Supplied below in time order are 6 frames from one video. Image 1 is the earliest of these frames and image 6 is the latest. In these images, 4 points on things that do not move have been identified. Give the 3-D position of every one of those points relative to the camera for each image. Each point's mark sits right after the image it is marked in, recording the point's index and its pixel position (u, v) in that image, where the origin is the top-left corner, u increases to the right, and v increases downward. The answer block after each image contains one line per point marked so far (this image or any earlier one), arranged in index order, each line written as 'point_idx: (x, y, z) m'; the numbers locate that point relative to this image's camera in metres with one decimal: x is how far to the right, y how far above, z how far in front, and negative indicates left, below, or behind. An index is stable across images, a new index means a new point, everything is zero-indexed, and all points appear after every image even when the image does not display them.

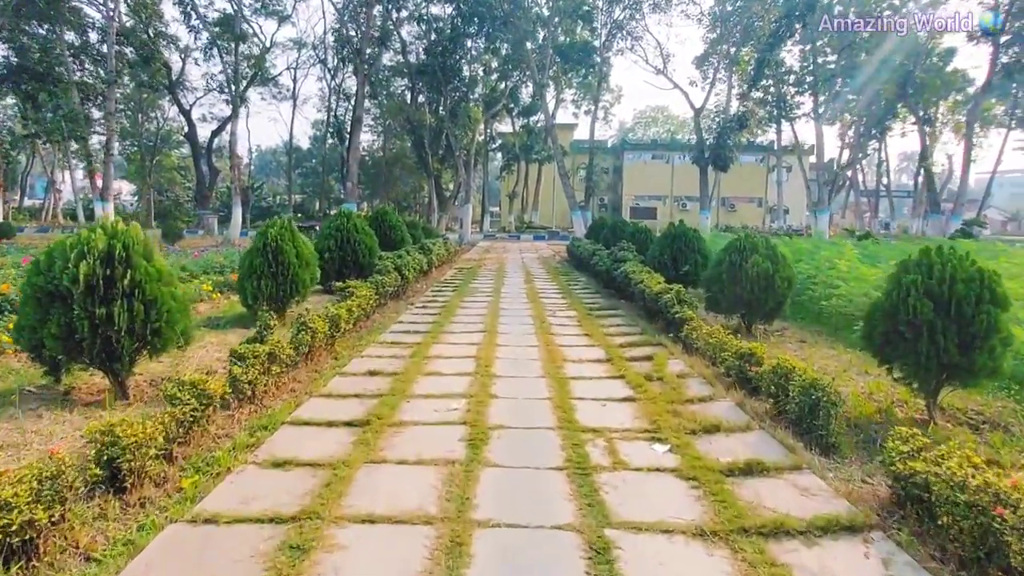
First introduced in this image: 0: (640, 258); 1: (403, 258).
0: (+1.9, +0.4, +9.0) m
1: (-1.6, +0.5, +8.9) m
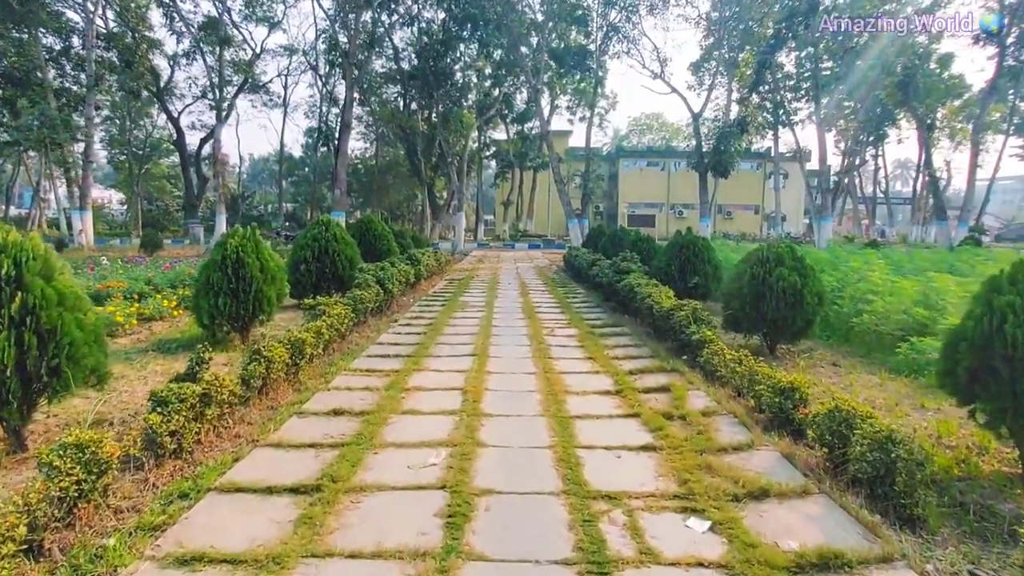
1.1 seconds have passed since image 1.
0: (+1.8, +0.3, +8.3) m
1: (-1.7, +0.3, +8.2) m
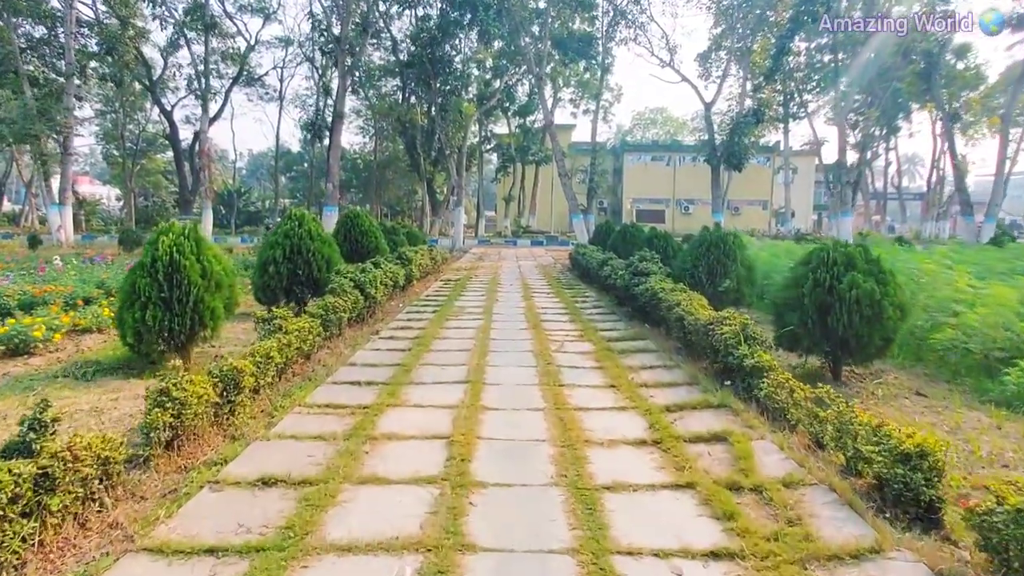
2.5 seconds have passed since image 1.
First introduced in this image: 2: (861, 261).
0: (+1.8, +0.2, +7.2) m
1: (-1.7, +0.2, +7.1) m
2: (+2.4, +0.2, +4.3) m
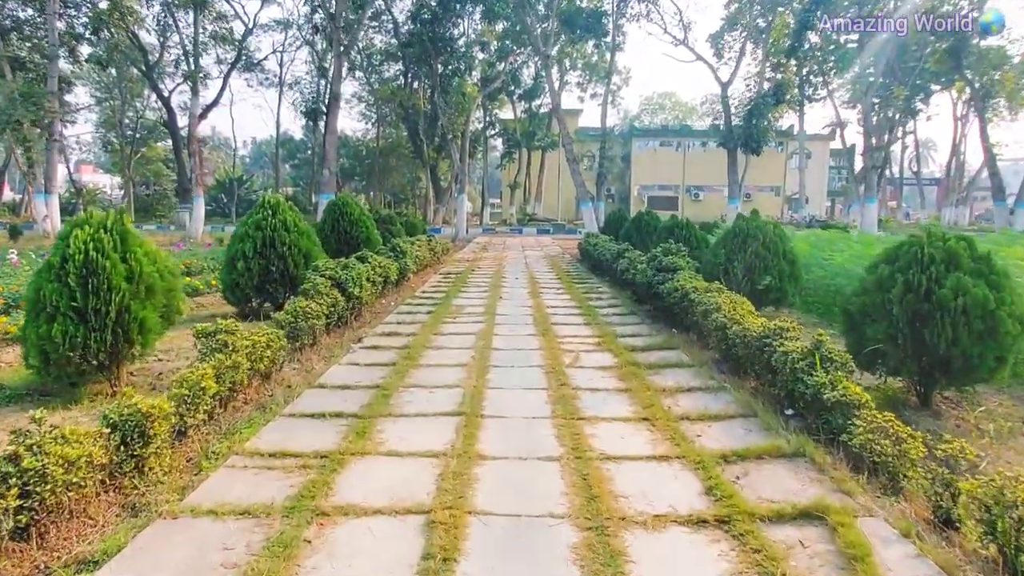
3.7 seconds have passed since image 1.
0: (+1.9, +0.2, +6.2) m
1: (-1.6, +0.2, +6.2) m
2: (+2.5, +0.2, +3.3) m
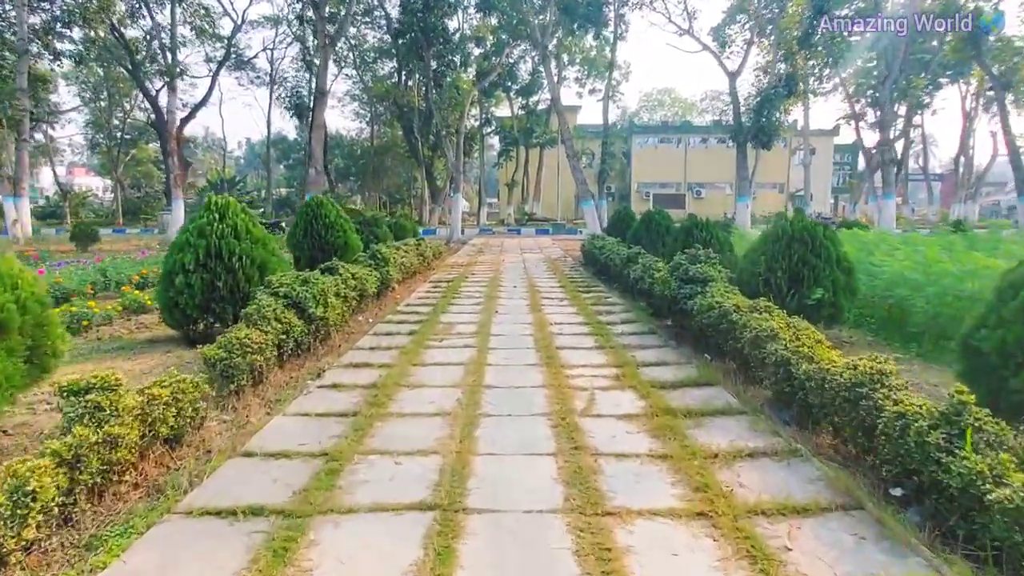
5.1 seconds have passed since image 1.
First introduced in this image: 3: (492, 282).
0: (+1.8, +0.1, +5.2) m
1: (-1.6, +0.1, +5.2) m
2: (+2.4, 0.0, +2.3) m
3: (-0.3, +0.1, +9.3) m
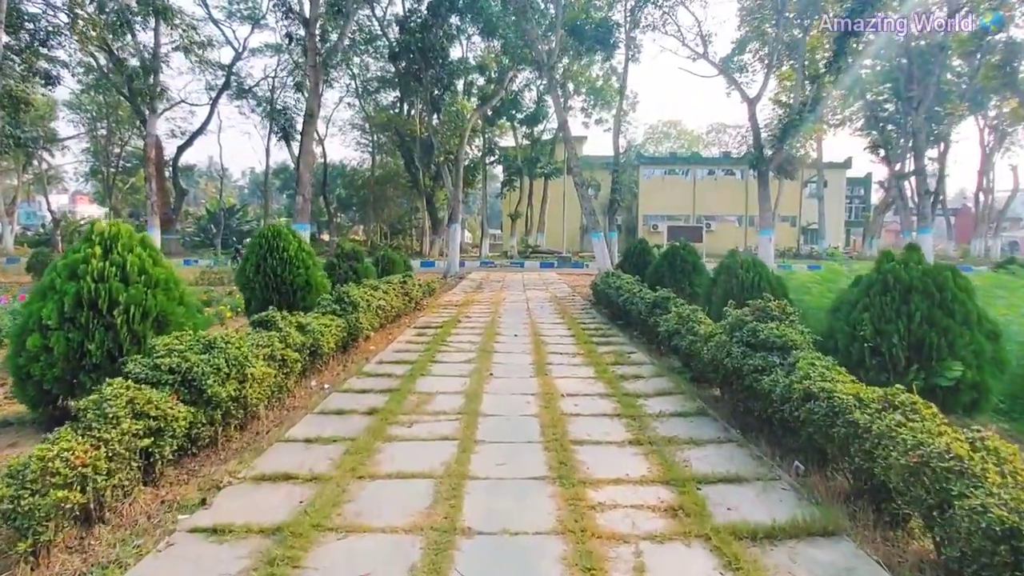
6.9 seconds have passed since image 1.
0: (+1.8, -0.3, +3.7) m
1: (-1.7, -0.3, +3.7) m
2: (+2.4, -0.2, +0.8) m
3: (-0.3, -0.5, +7.9) m
